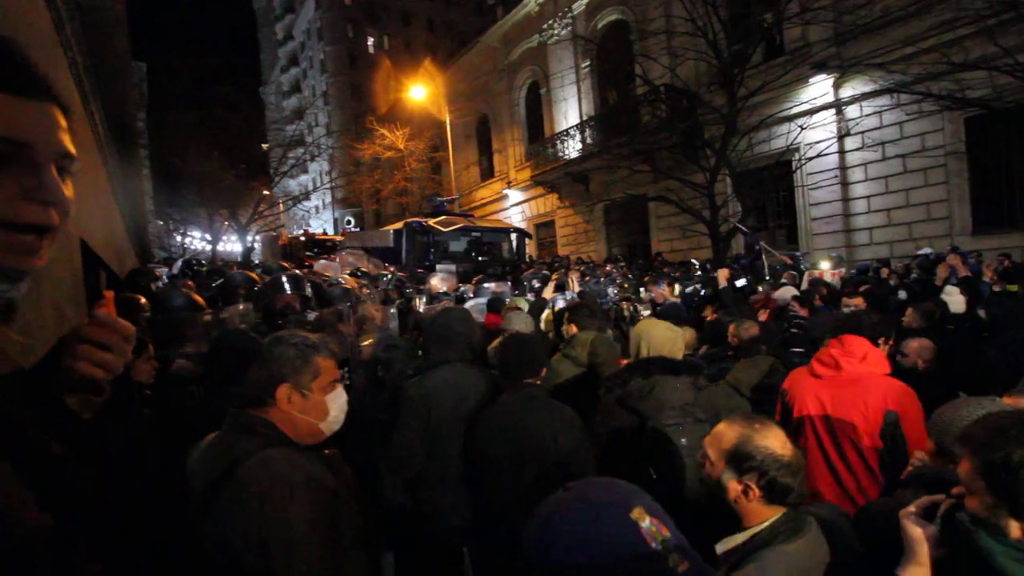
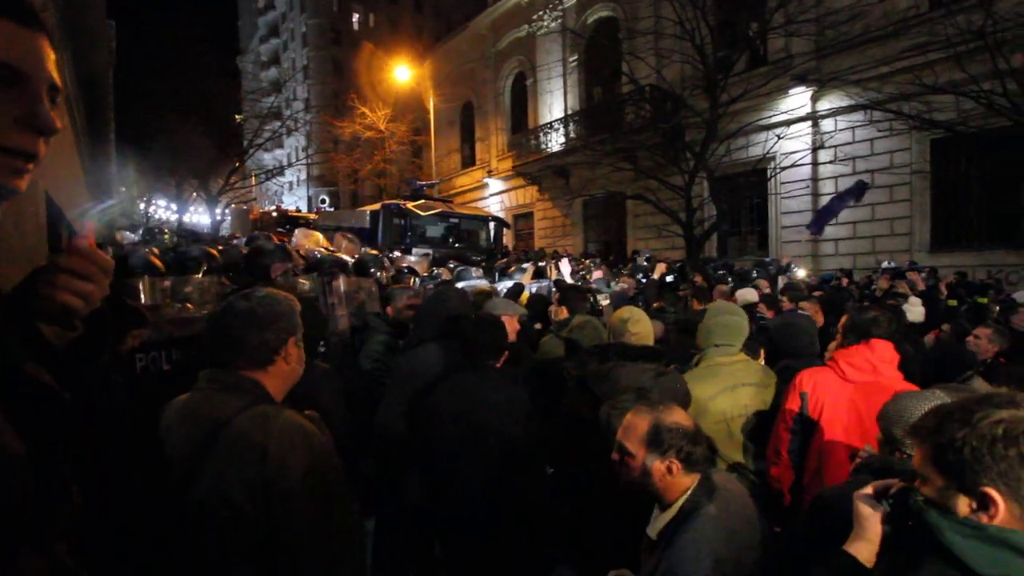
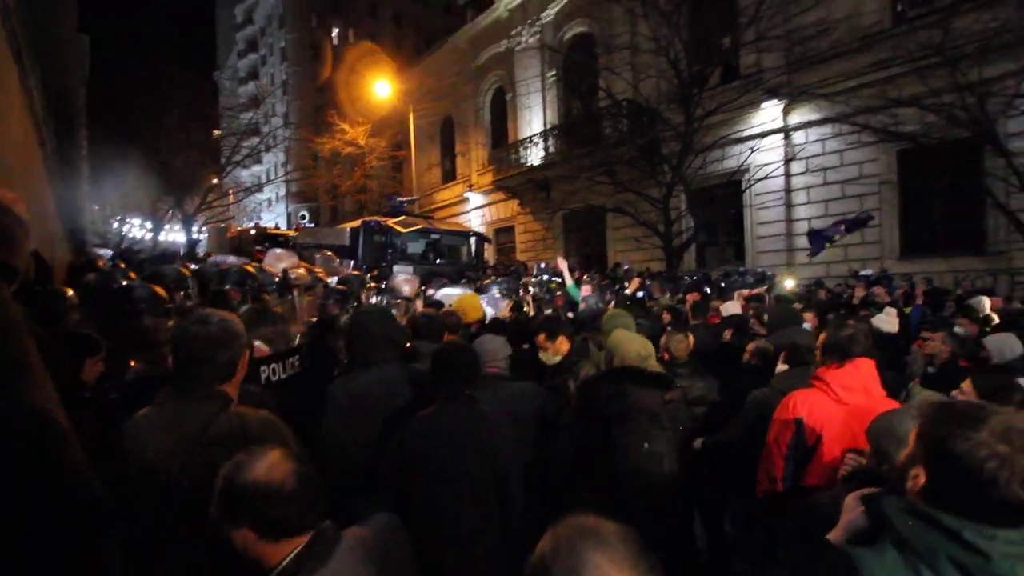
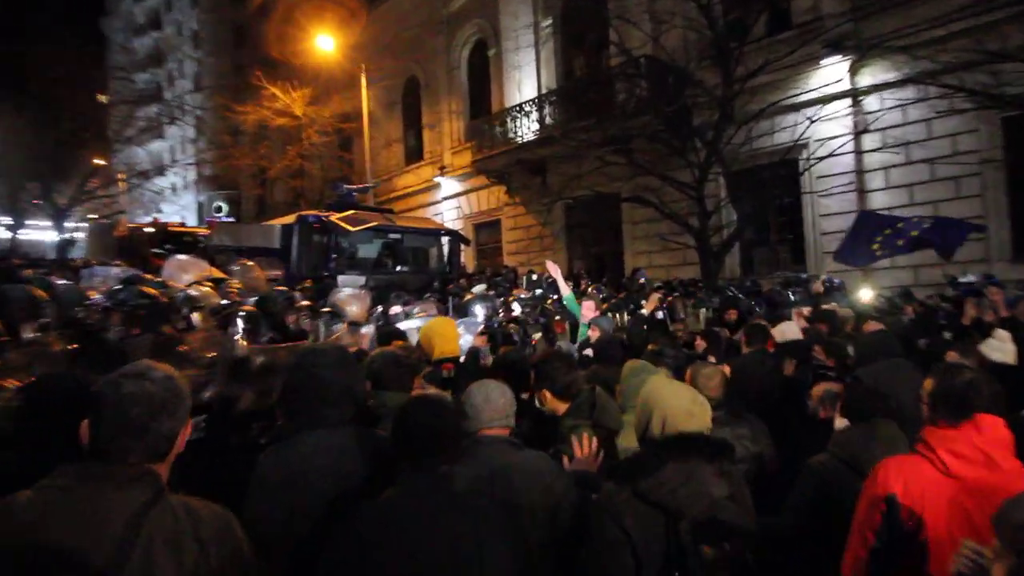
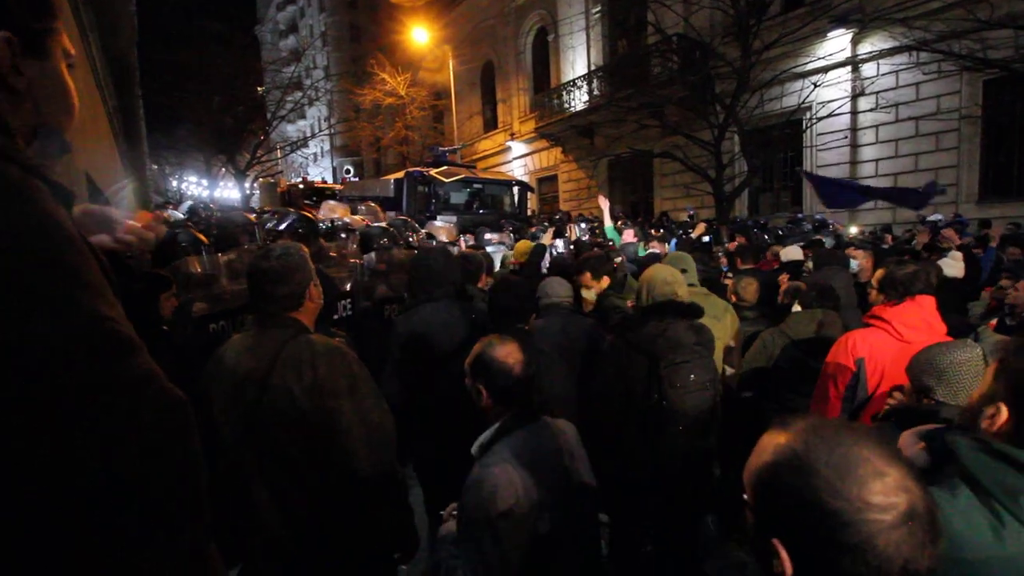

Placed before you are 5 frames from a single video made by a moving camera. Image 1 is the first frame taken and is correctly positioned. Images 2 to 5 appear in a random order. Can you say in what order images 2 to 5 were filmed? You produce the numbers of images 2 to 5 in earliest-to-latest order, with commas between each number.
2, 5, 3, 4
